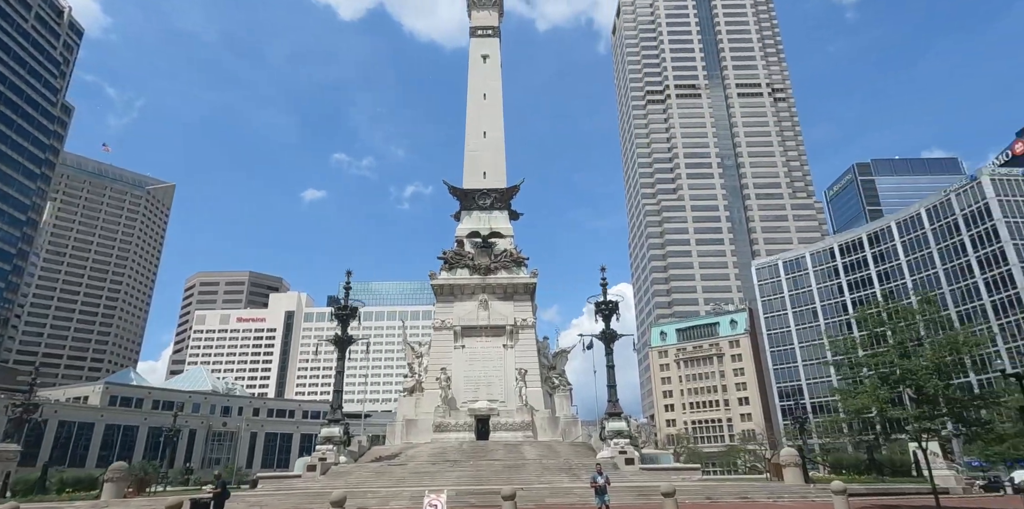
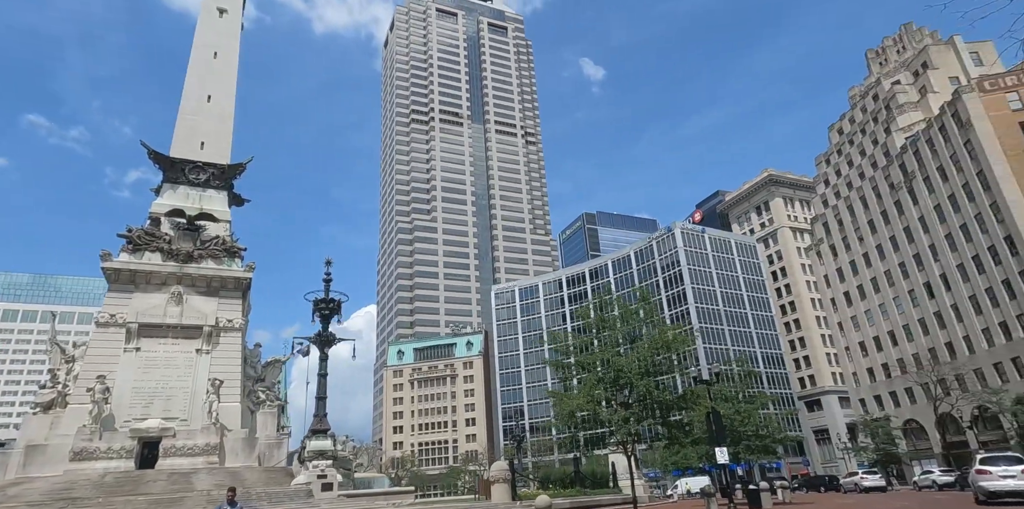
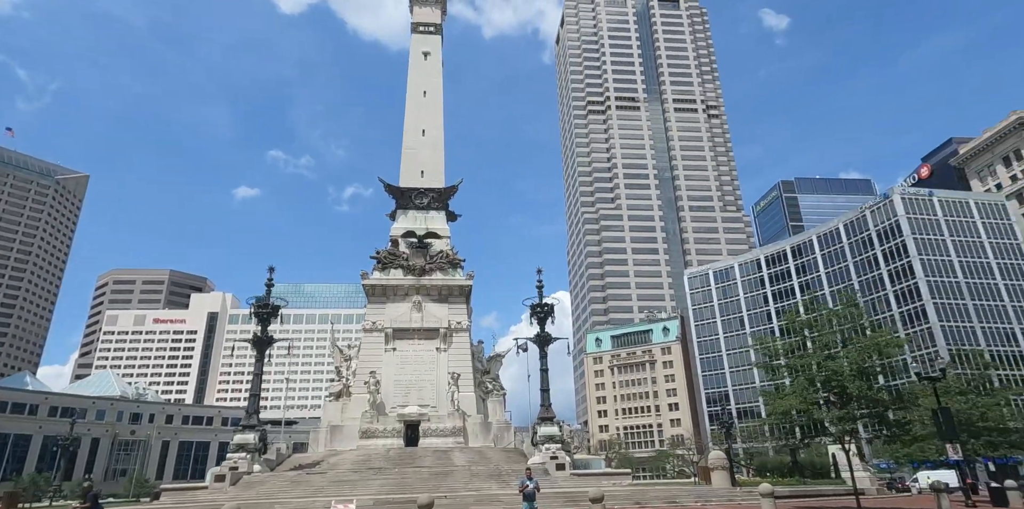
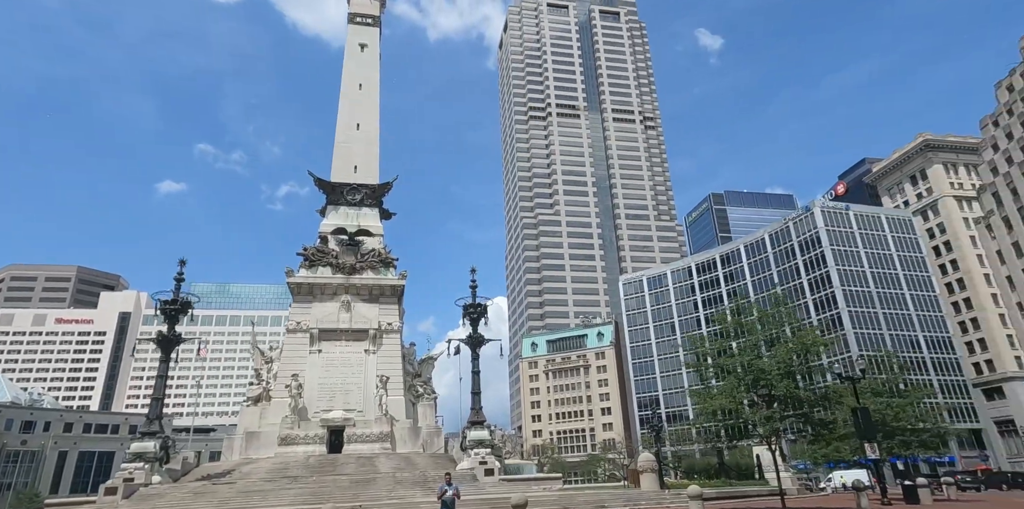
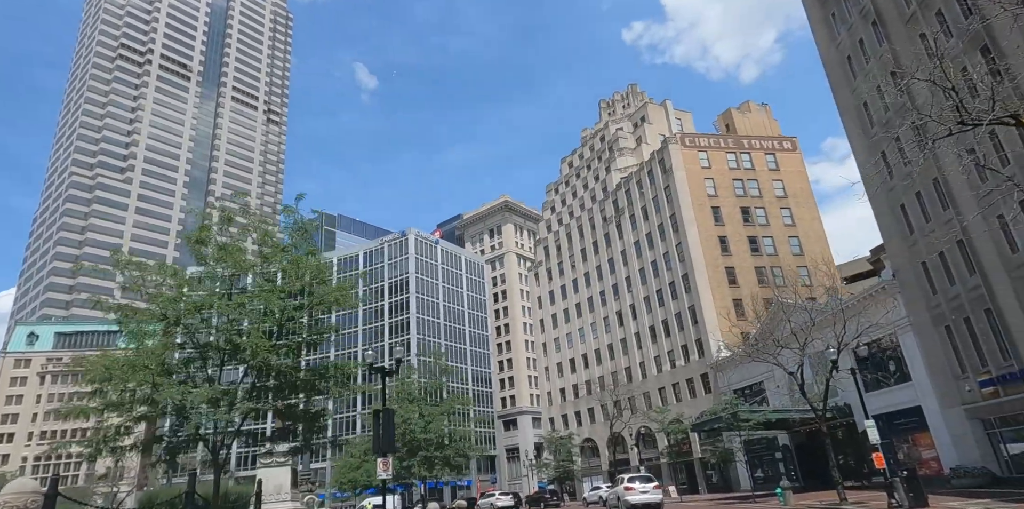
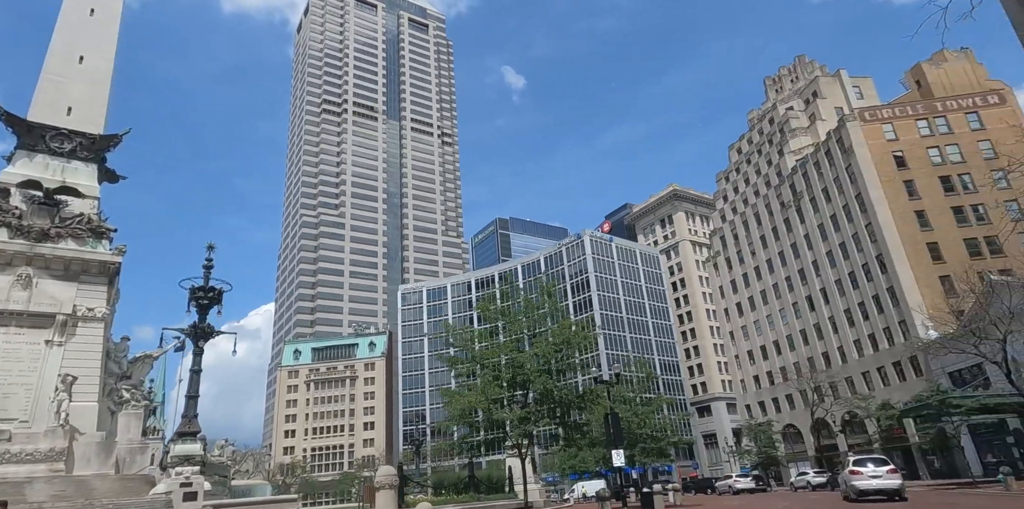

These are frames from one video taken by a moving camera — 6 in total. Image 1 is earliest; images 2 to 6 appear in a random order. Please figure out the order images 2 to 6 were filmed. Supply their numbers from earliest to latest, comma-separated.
3, 4, 2, 6, 5
